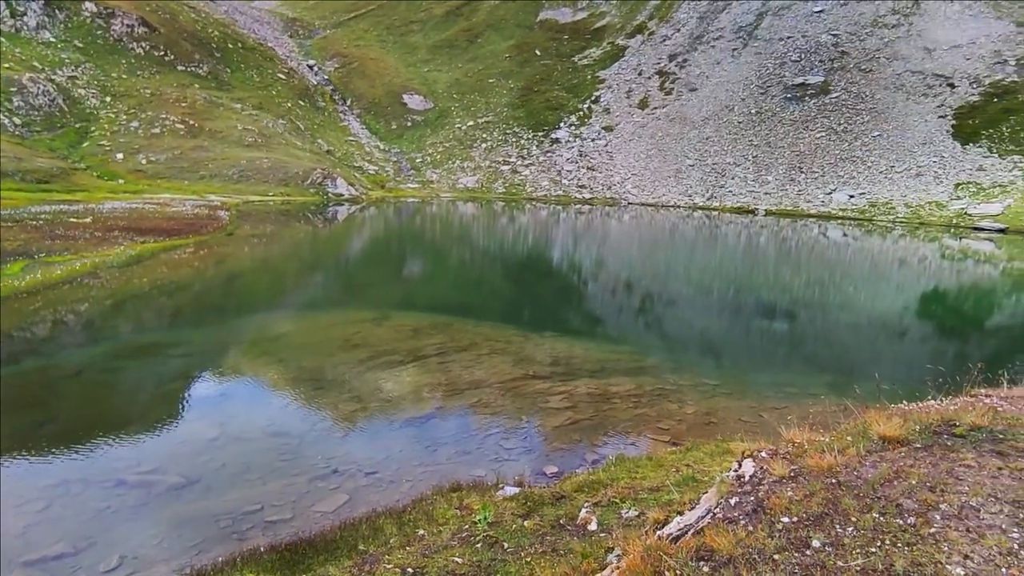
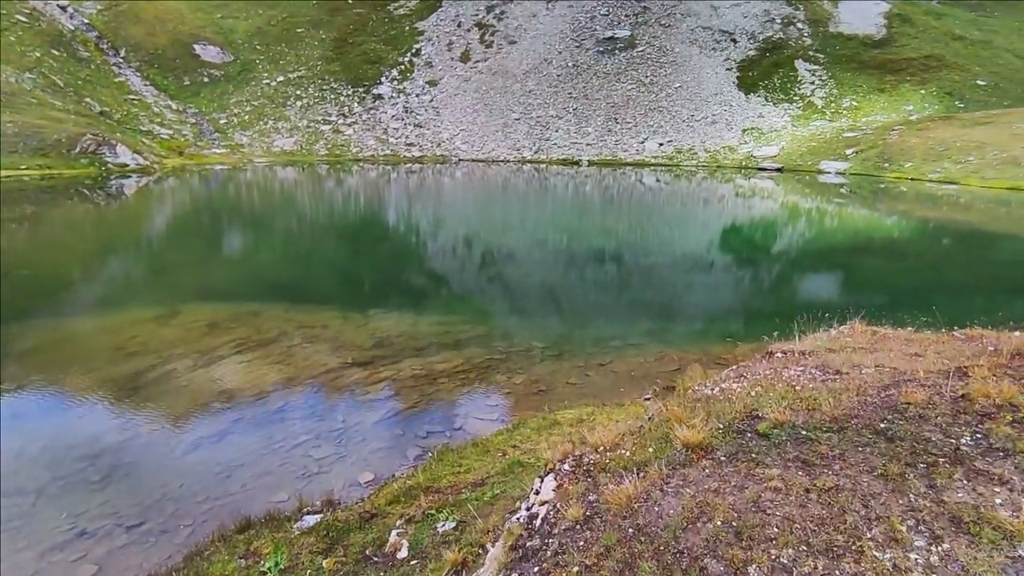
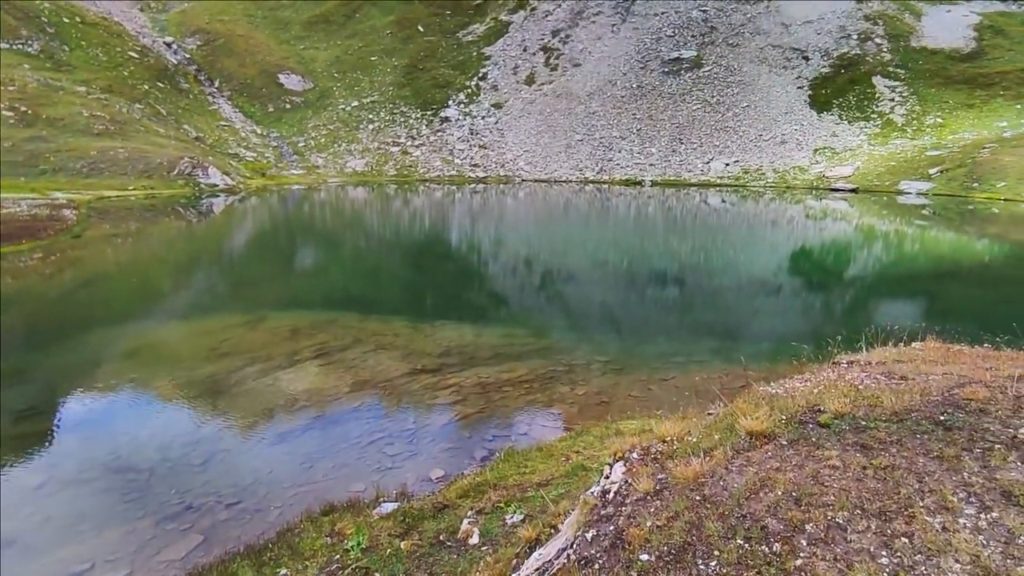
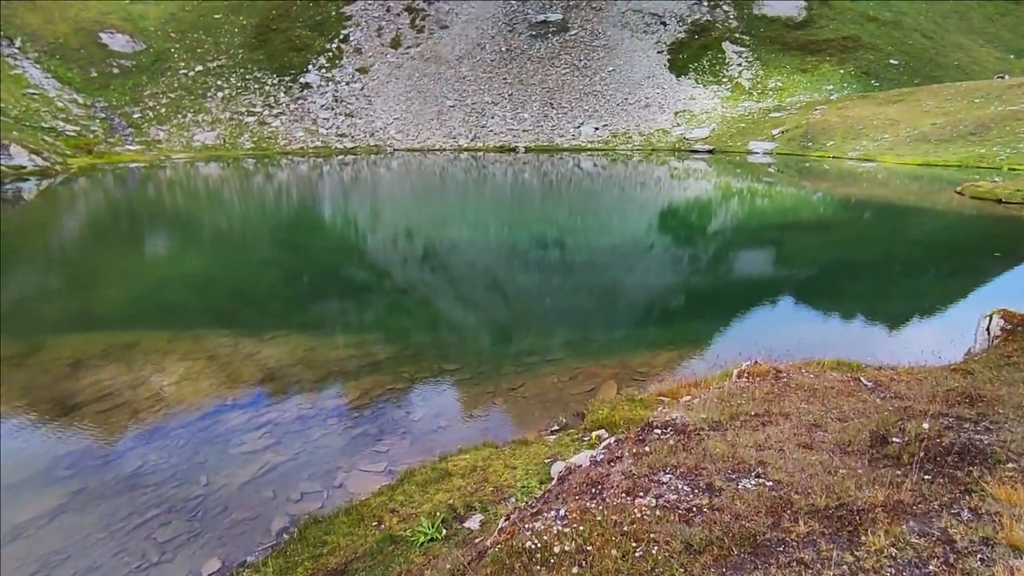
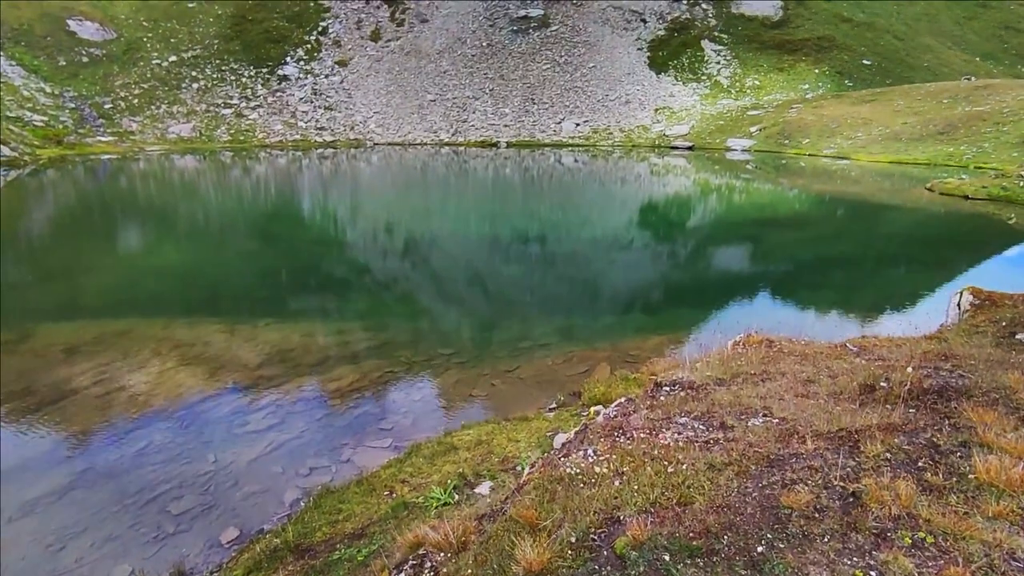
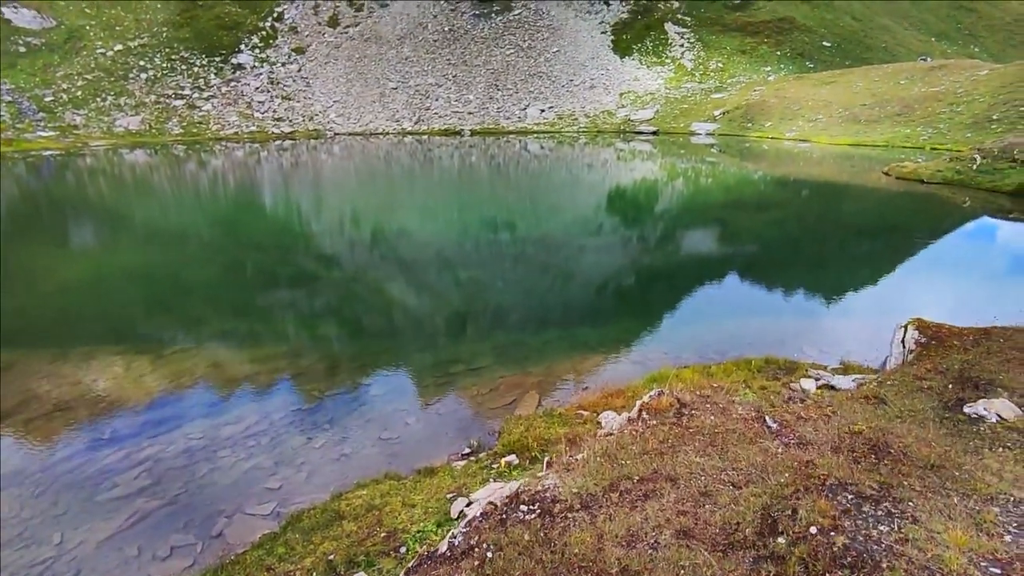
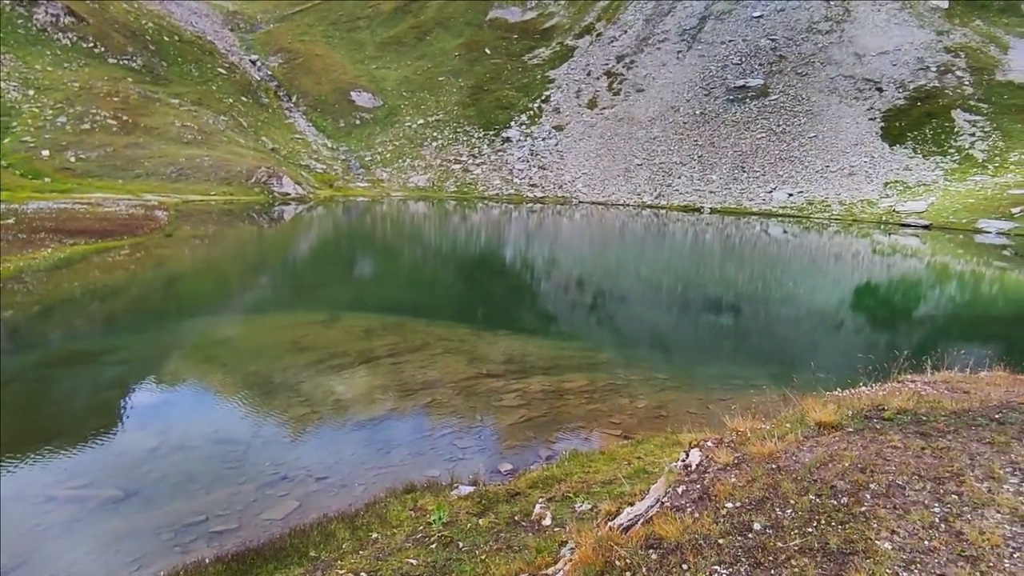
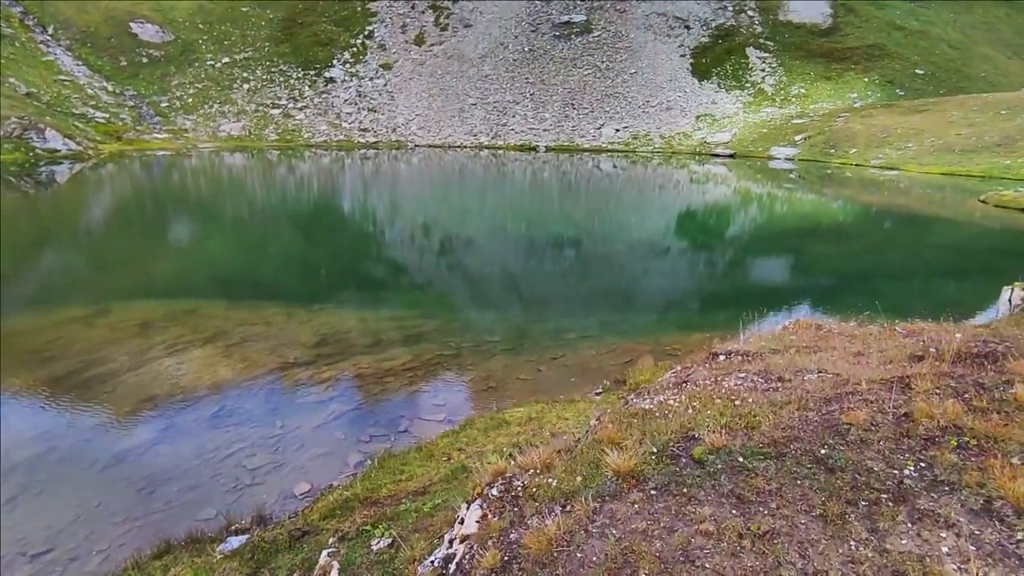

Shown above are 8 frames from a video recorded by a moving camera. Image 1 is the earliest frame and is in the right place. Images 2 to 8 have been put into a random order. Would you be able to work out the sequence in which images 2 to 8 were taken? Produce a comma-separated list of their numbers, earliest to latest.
7, 3, 2, 8, 5, 4, 6
